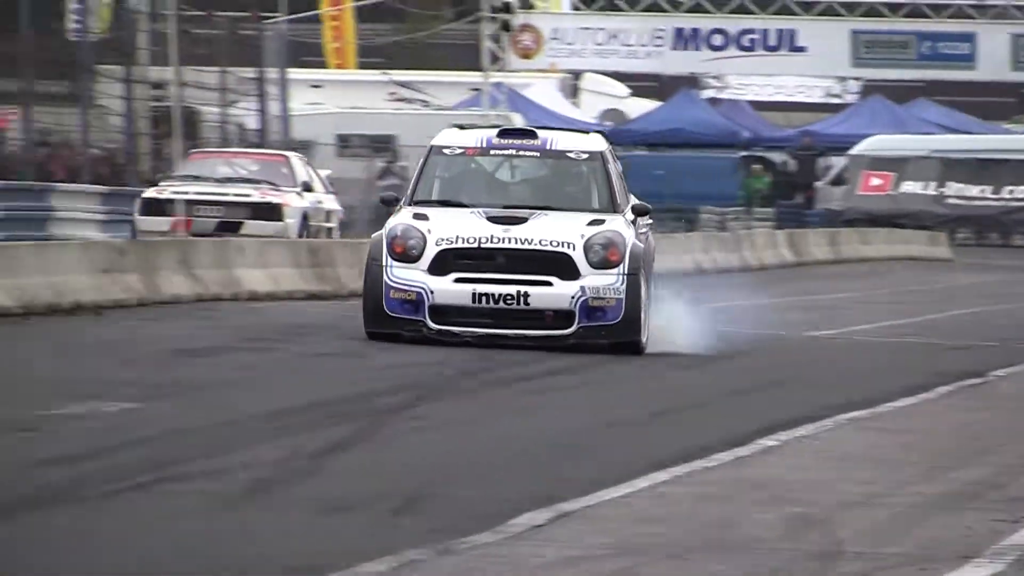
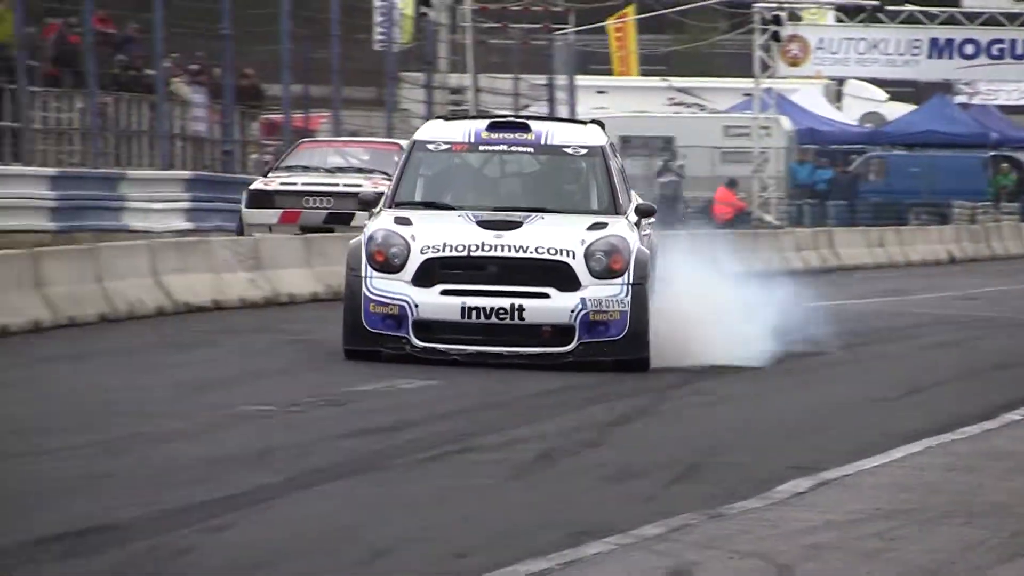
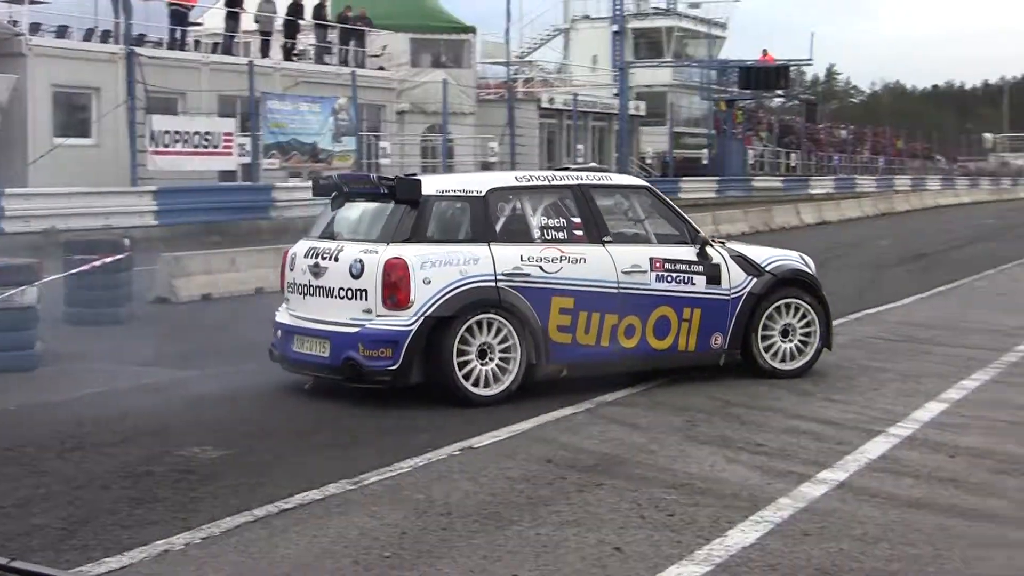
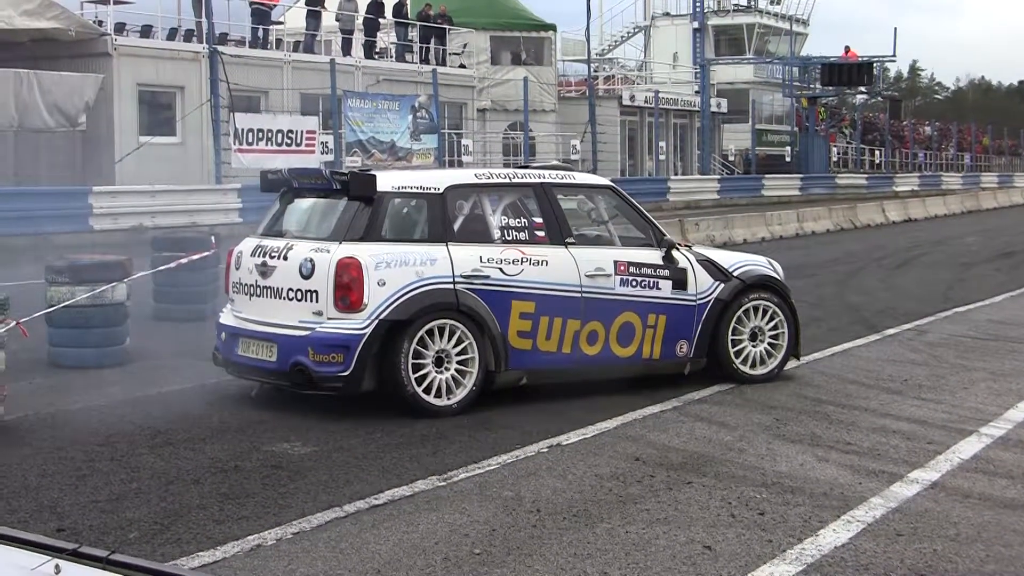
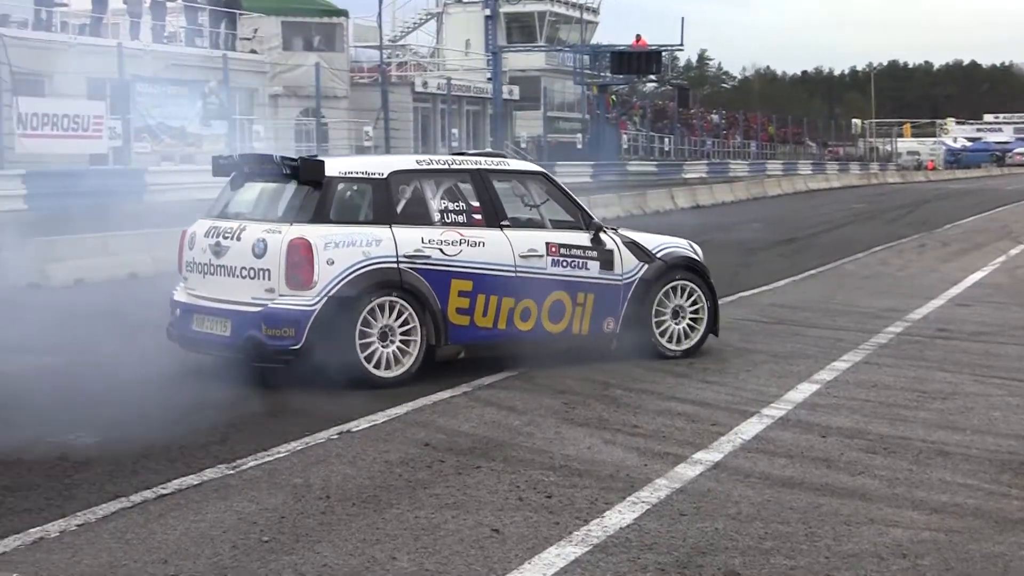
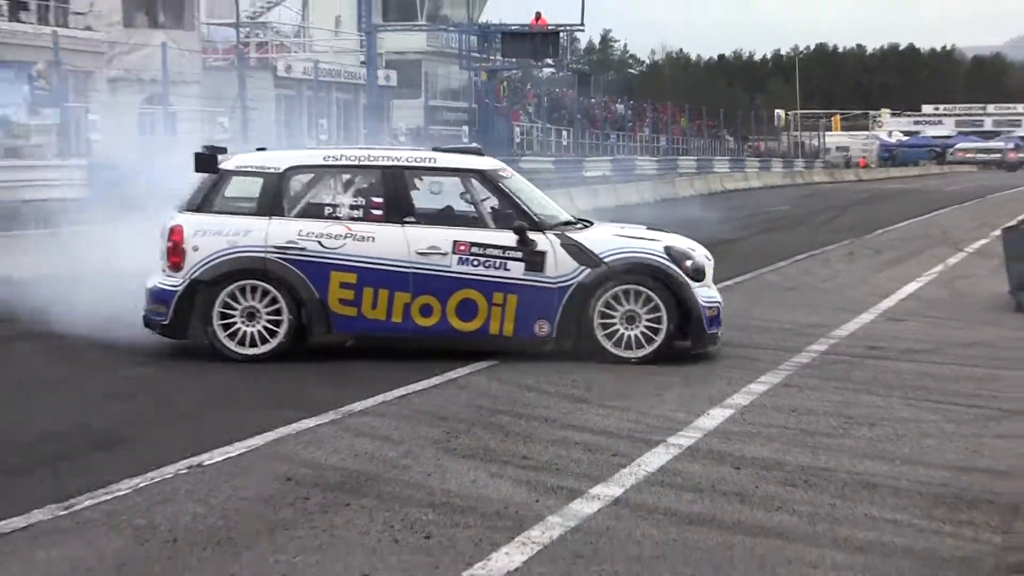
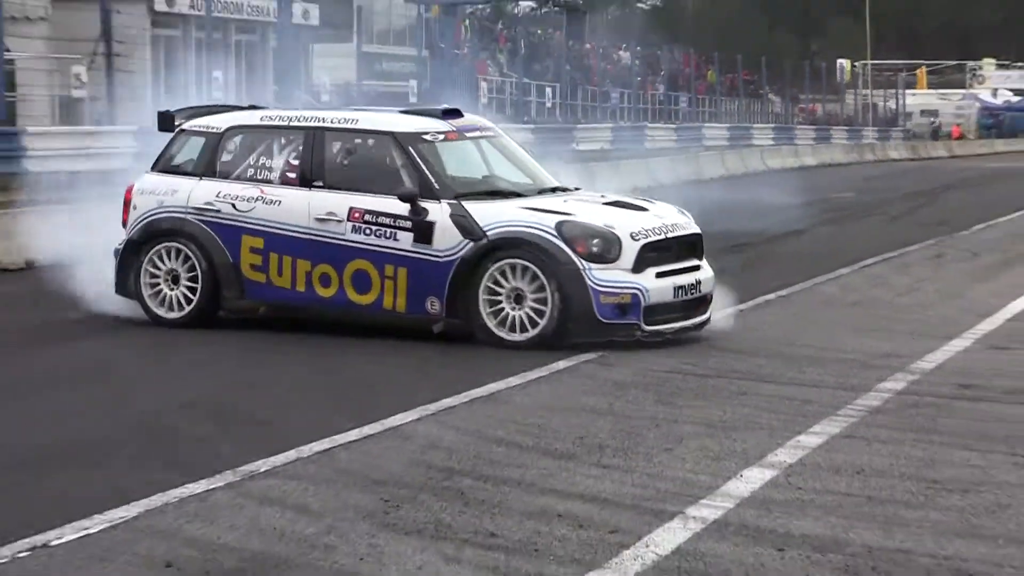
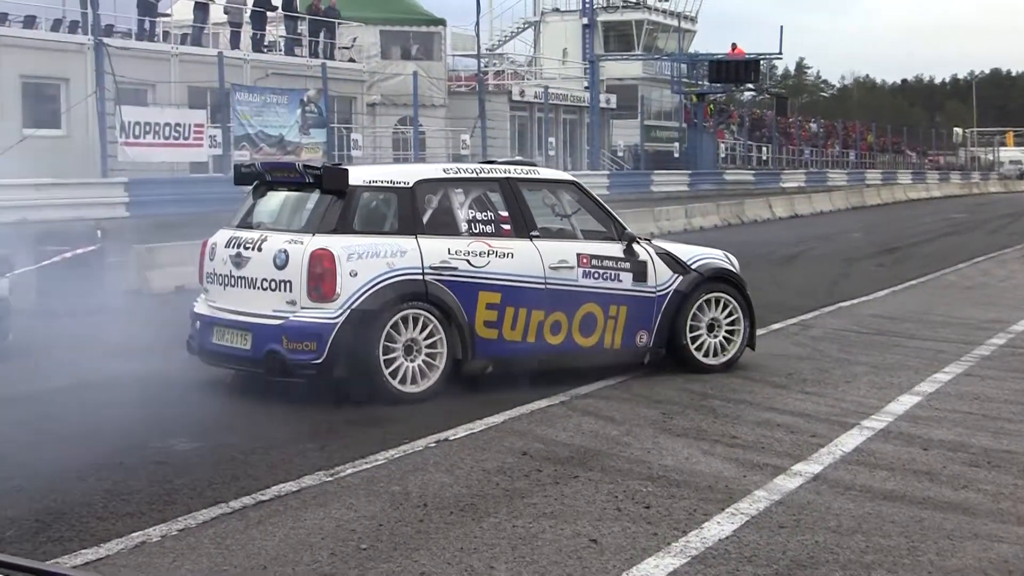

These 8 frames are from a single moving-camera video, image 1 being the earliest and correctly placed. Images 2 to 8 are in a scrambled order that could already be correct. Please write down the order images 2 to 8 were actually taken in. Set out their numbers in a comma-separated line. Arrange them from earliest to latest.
2, 7, 6, 5, 8, 4, 3
